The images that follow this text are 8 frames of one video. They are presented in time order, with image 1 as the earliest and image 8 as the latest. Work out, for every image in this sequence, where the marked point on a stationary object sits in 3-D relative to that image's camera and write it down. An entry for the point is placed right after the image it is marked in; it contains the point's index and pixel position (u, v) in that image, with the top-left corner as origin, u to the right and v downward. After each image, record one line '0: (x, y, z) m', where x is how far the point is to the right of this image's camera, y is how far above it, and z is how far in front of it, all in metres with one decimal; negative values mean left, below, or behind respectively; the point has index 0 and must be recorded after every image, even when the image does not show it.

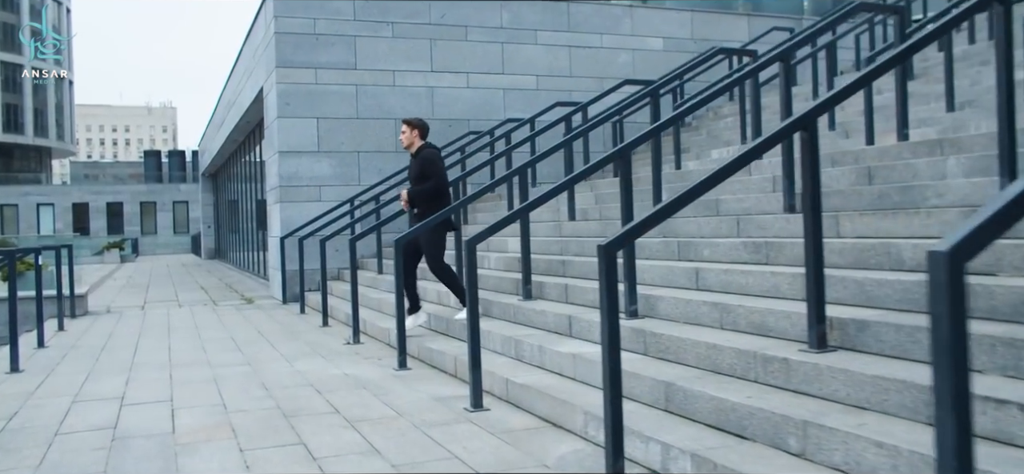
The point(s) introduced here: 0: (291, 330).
0: (-2.5, -1.1, +9.3) m
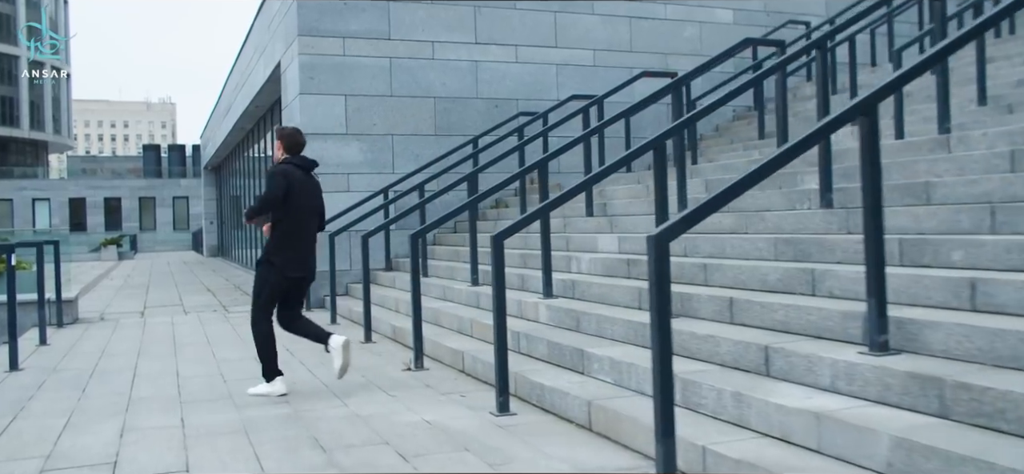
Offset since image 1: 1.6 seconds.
0: (-1.7, -1.0, +7.5) m
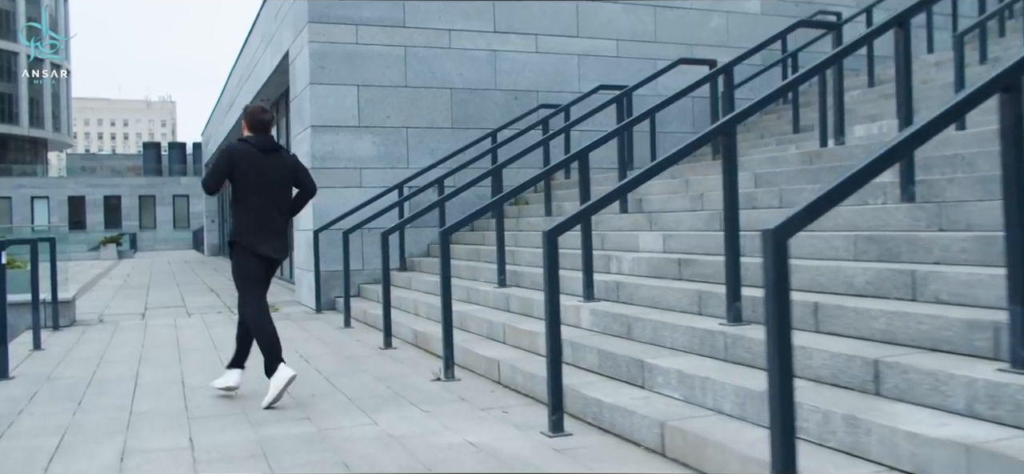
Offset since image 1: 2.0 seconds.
0: (-1.4, -1.0, +6.9) m
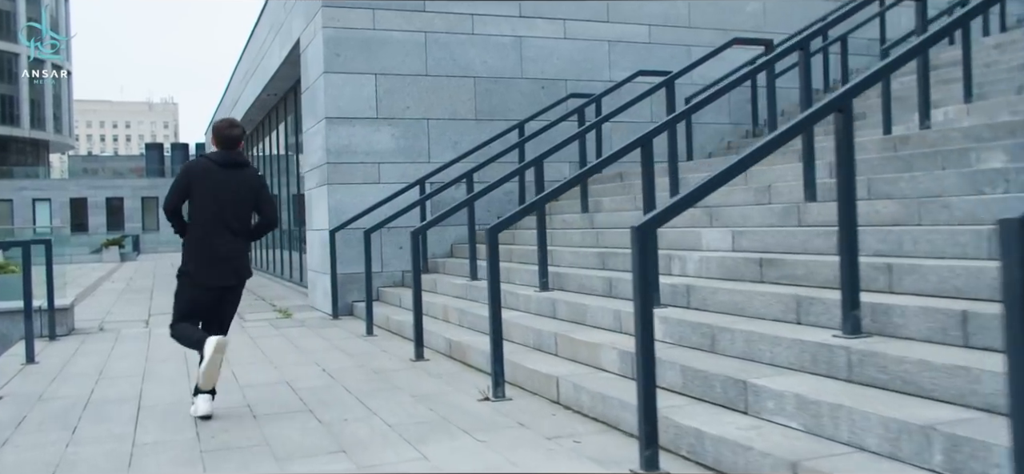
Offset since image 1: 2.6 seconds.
0: (-1.1, -1.0, +6.2) m
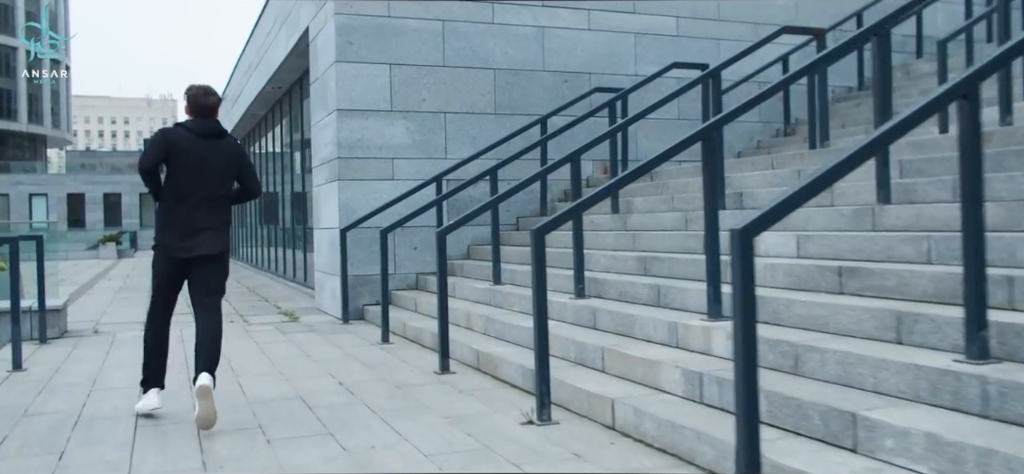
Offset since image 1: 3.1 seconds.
0: (-0.8, -1.0, +5.6) m
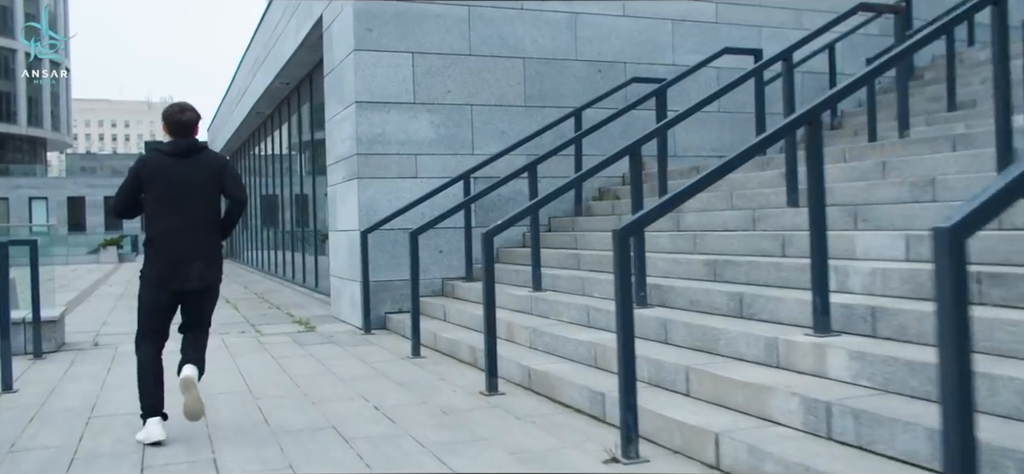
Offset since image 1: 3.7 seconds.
0: (-0.4, -1.0, +4.9) m
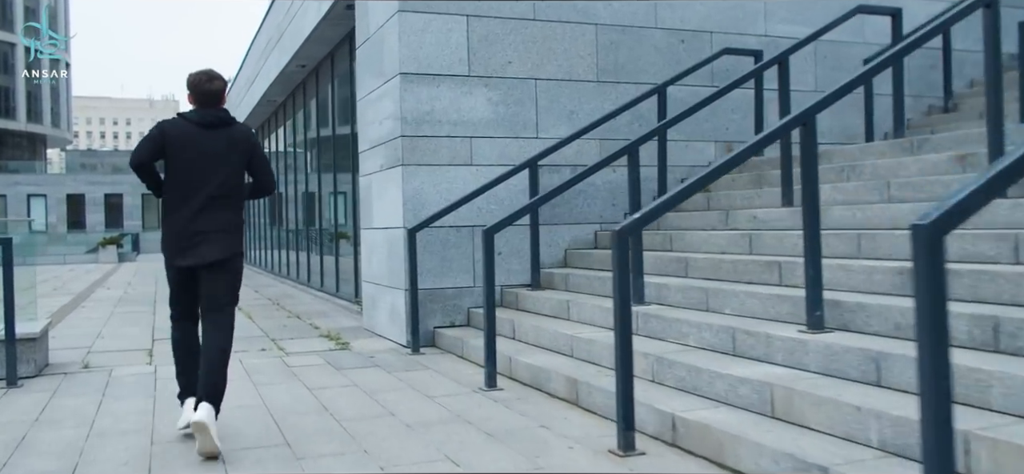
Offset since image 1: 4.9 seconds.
0: (+0.2, -1.0, +3.4) m
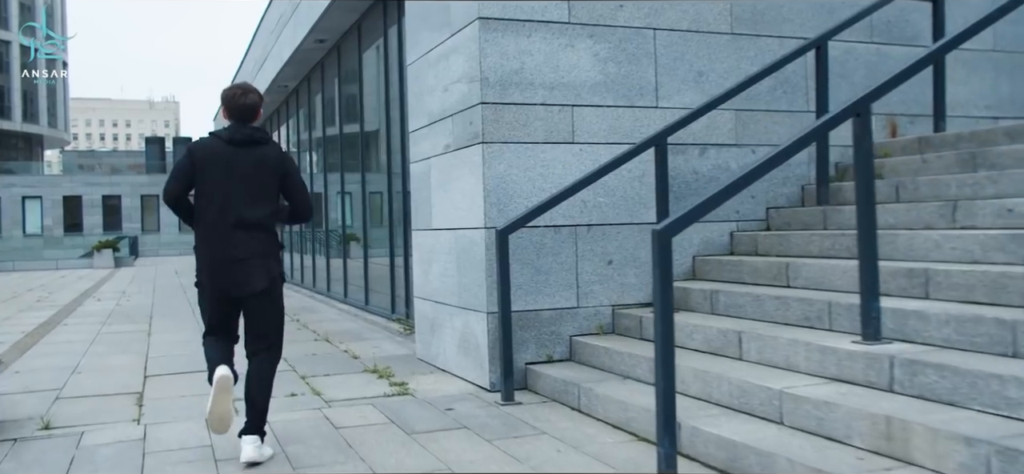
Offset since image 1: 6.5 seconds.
0: (+1.0, -1.0, +1.5) m
